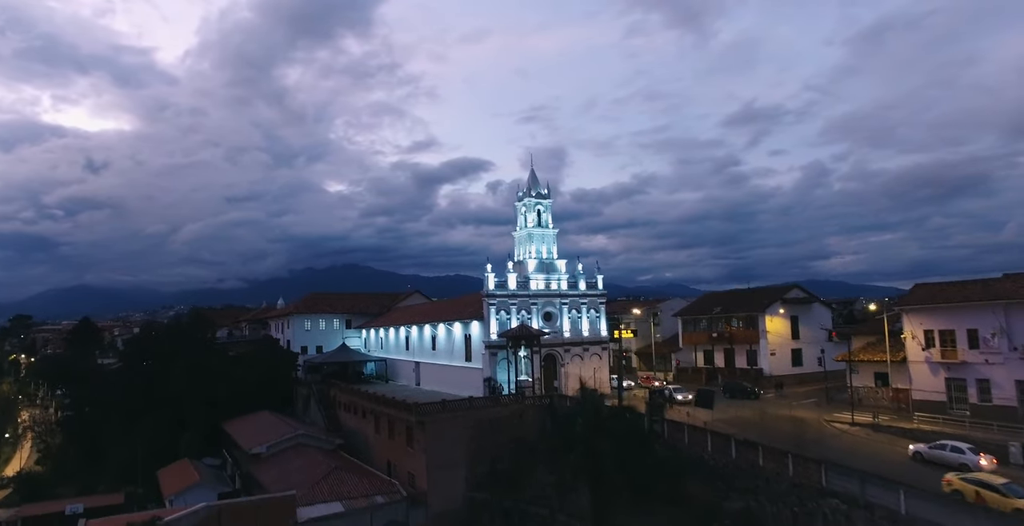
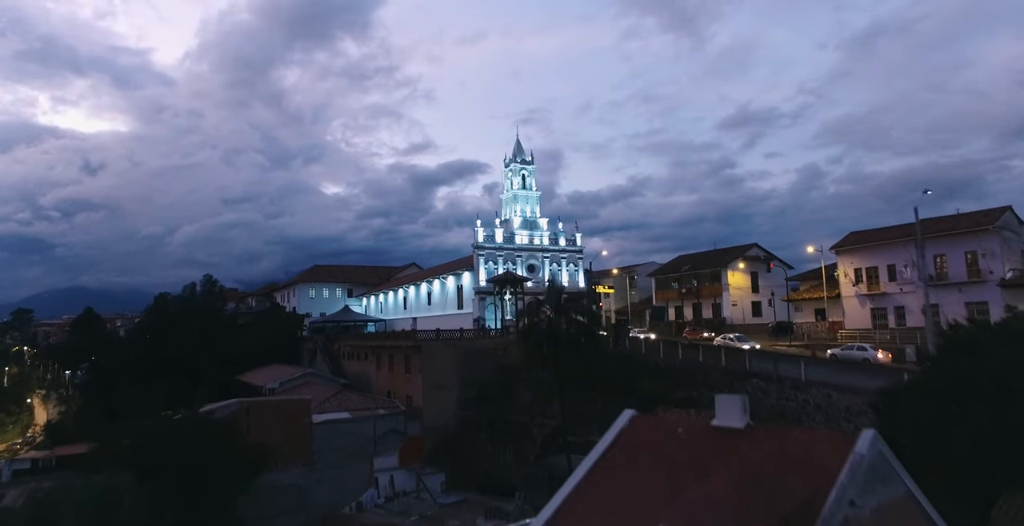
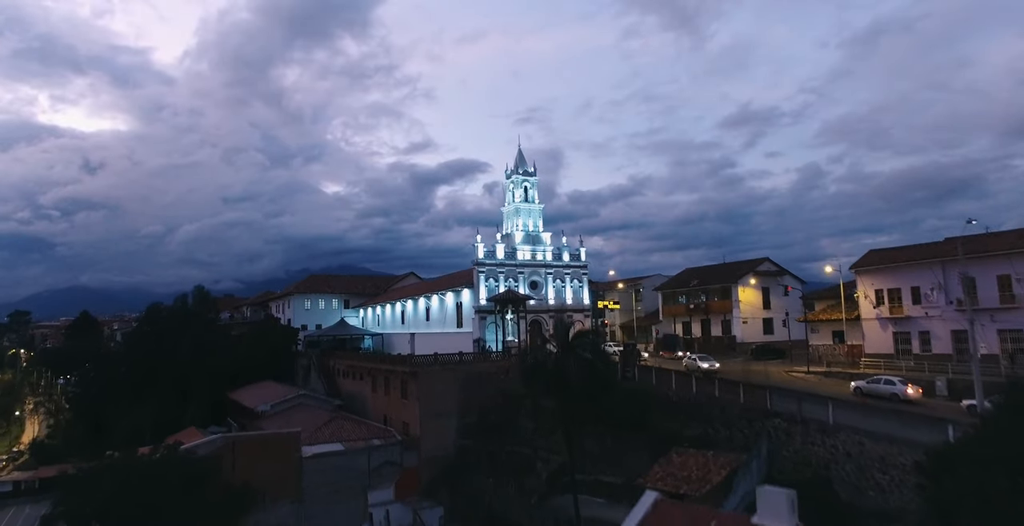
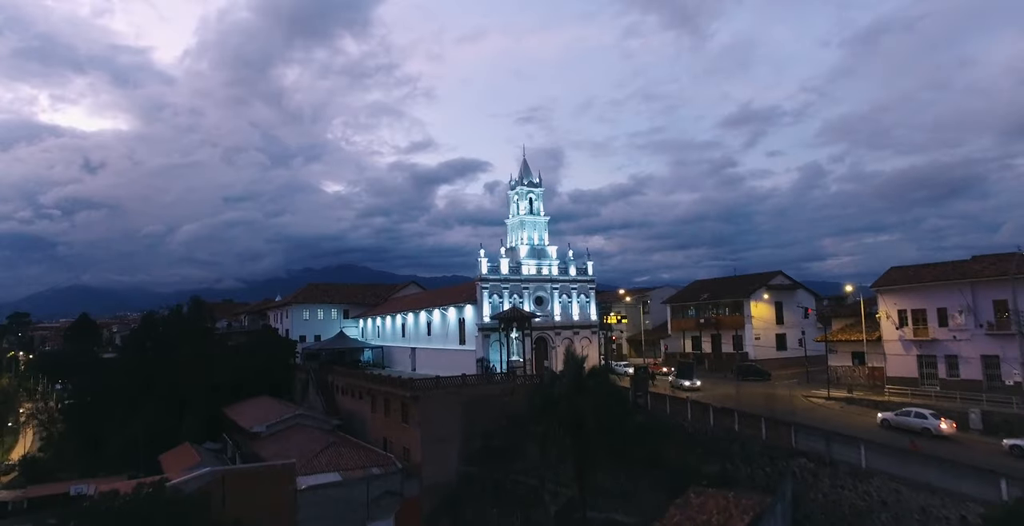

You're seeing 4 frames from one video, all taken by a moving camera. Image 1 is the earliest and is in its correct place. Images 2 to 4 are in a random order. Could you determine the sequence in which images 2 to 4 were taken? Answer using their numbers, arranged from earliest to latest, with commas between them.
4, 3, 2
